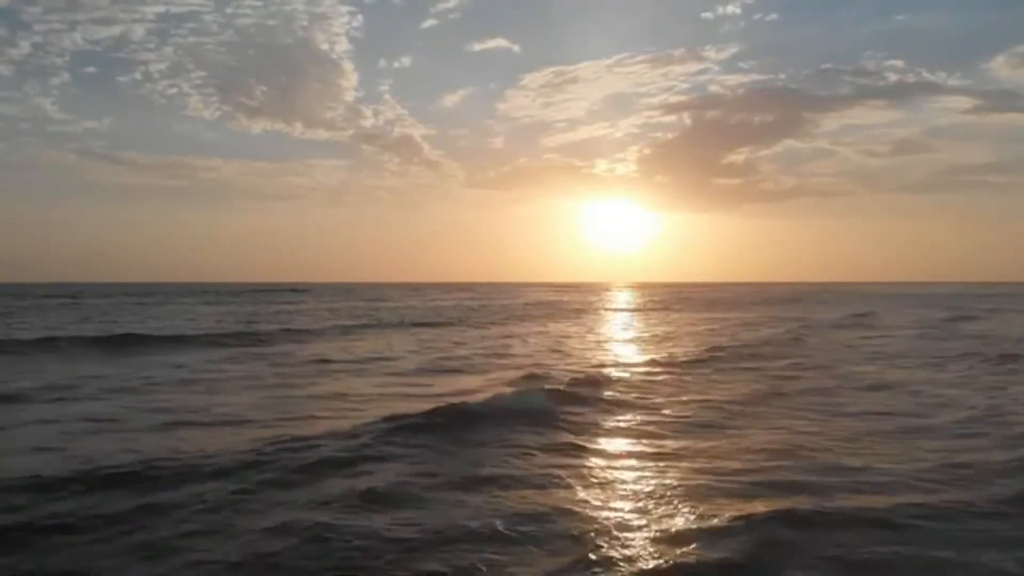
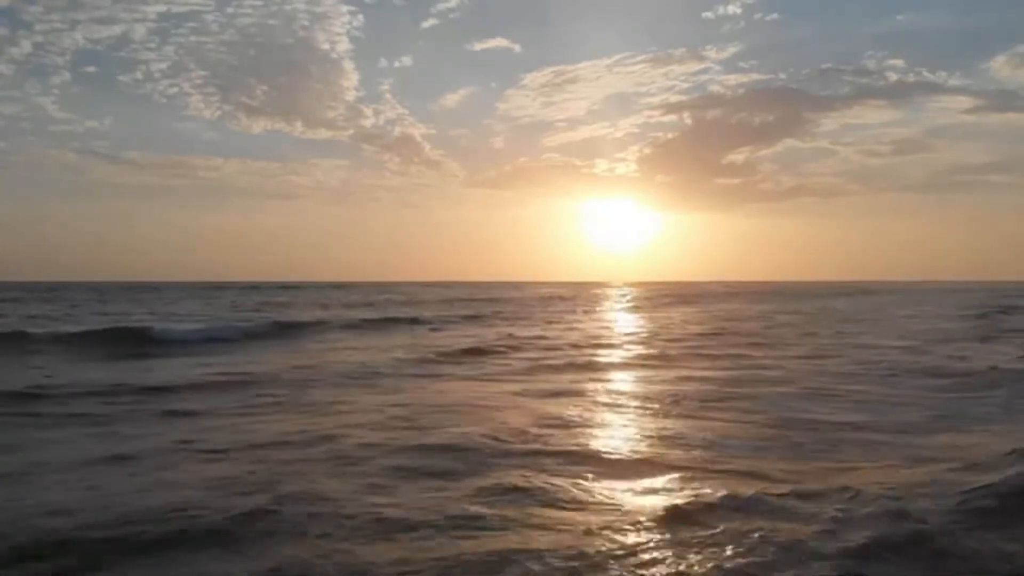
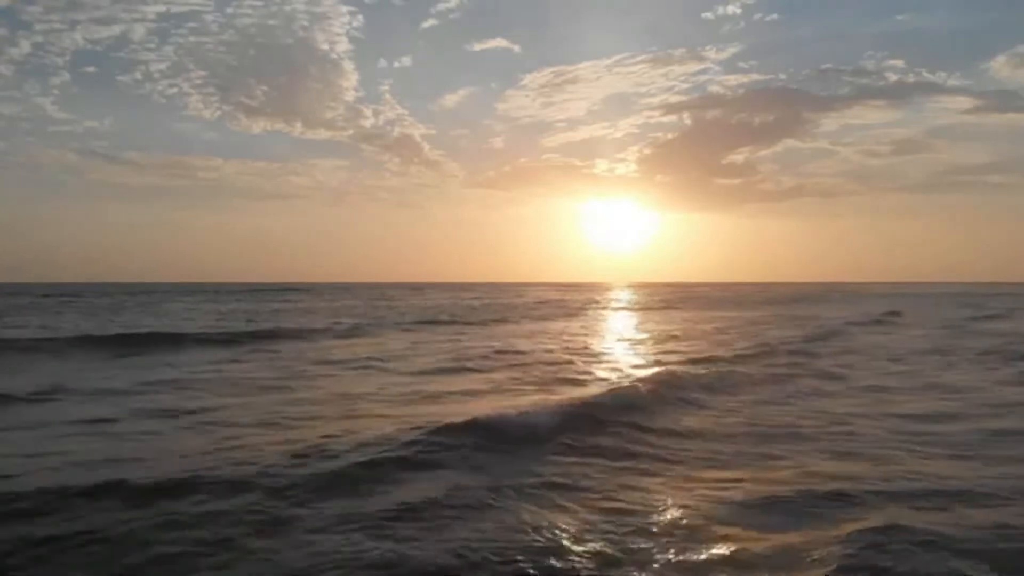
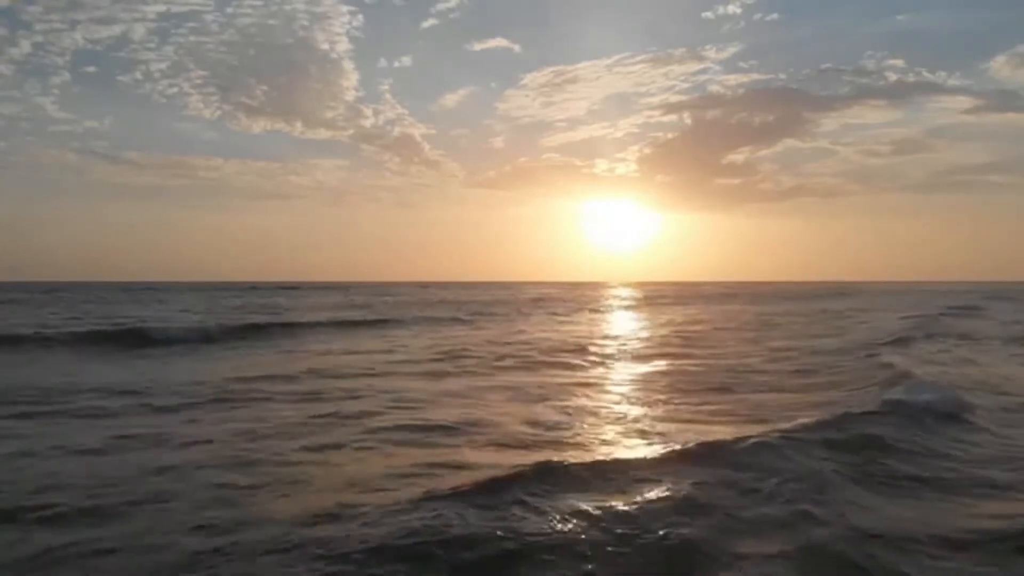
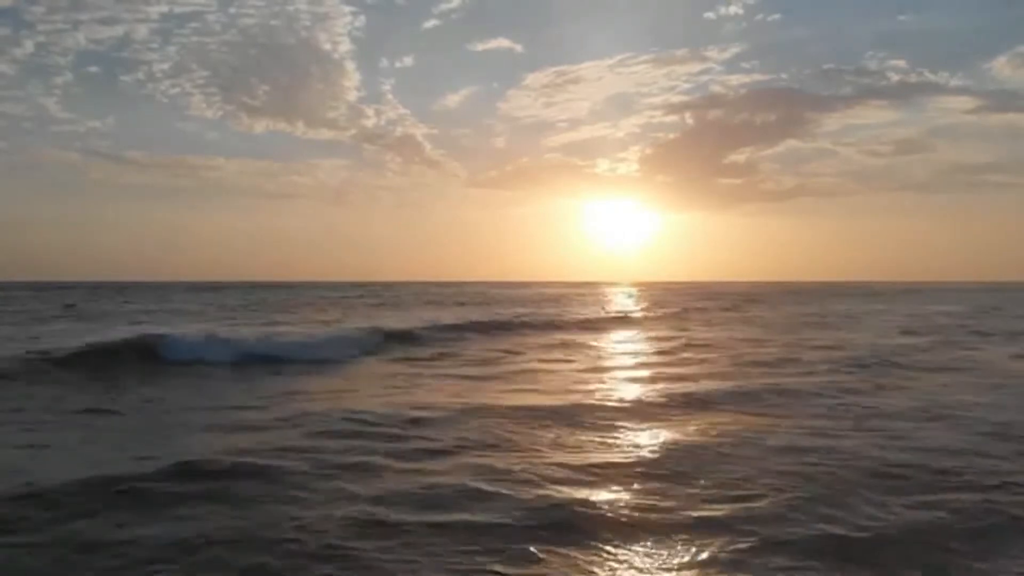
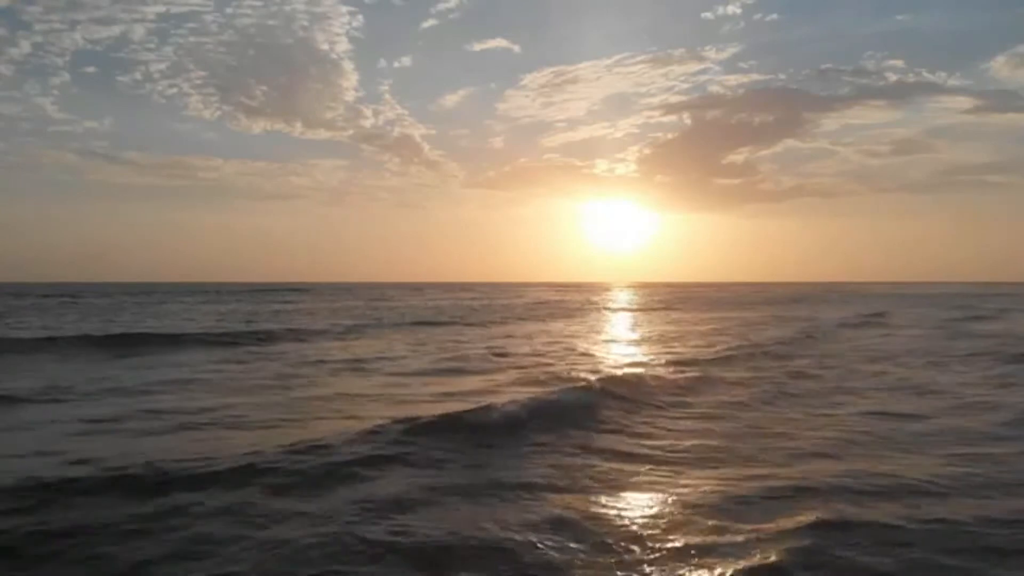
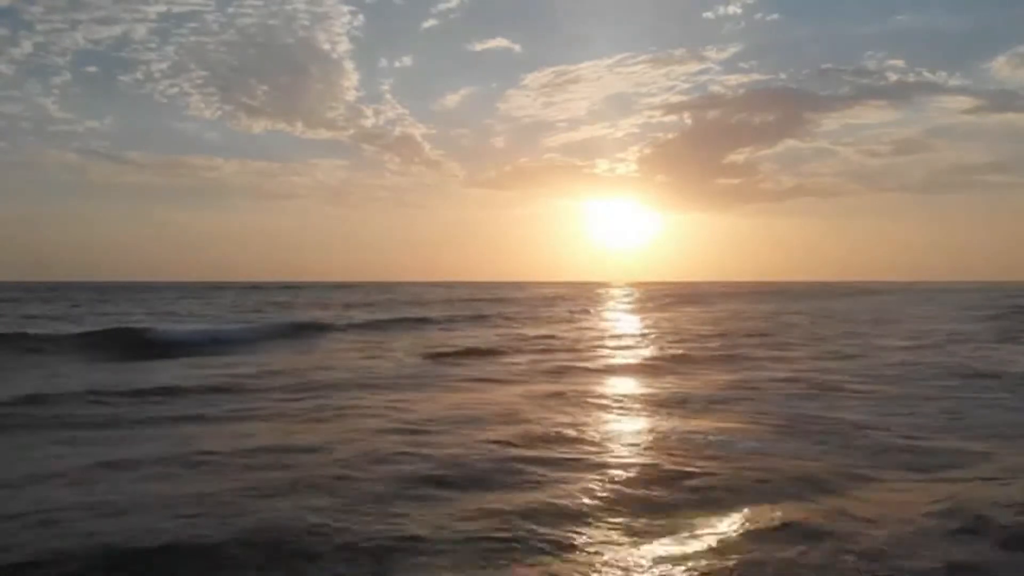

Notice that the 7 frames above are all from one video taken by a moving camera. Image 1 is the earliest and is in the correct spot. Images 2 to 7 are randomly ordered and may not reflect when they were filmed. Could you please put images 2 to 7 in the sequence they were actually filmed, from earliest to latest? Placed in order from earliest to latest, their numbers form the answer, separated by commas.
6, 3, 4, 2, 7, 5
